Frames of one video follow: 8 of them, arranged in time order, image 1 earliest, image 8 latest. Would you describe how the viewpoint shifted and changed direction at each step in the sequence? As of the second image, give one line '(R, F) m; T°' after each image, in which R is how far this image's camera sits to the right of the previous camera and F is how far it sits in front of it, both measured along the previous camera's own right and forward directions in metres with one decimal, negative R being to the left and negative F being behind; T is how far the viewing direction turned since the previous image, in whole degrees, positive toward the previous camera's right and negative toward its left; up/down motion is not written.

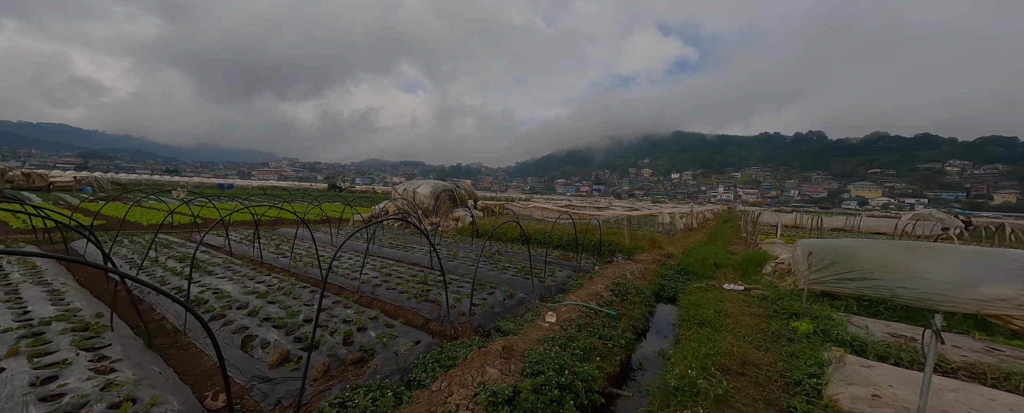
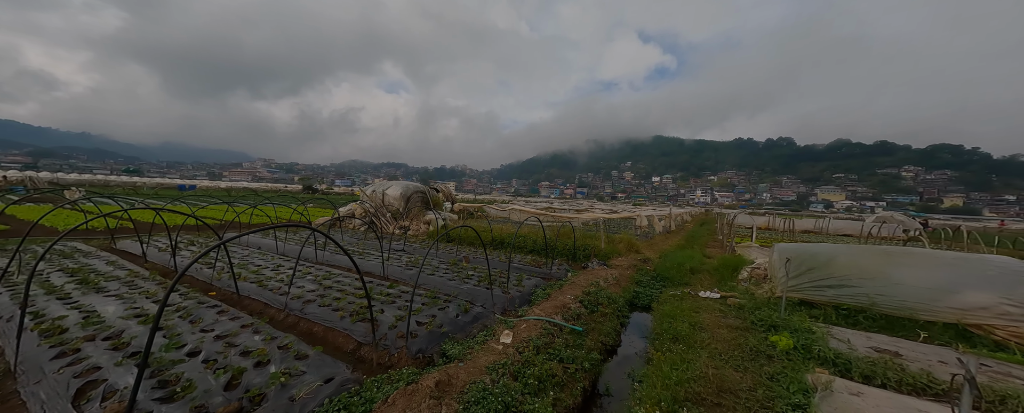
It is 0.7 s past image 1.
(+0.4, +0.6) m; +3°
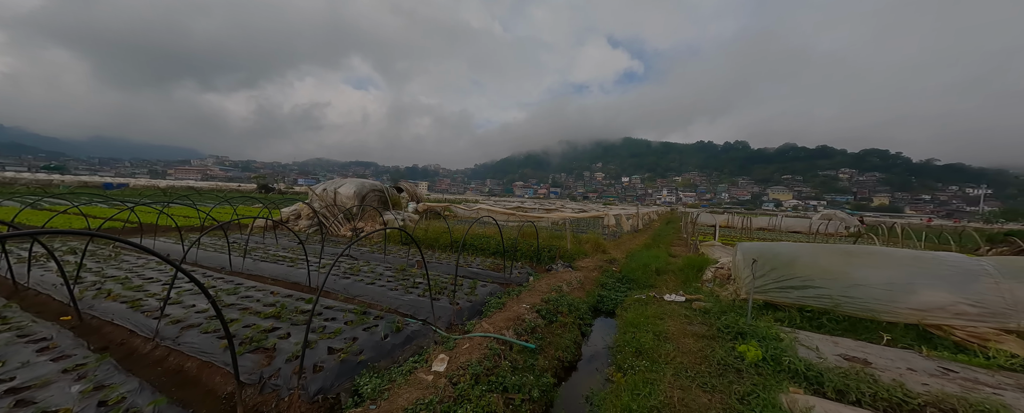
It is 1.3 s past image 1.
(+0.4, +0.6) m; +5°
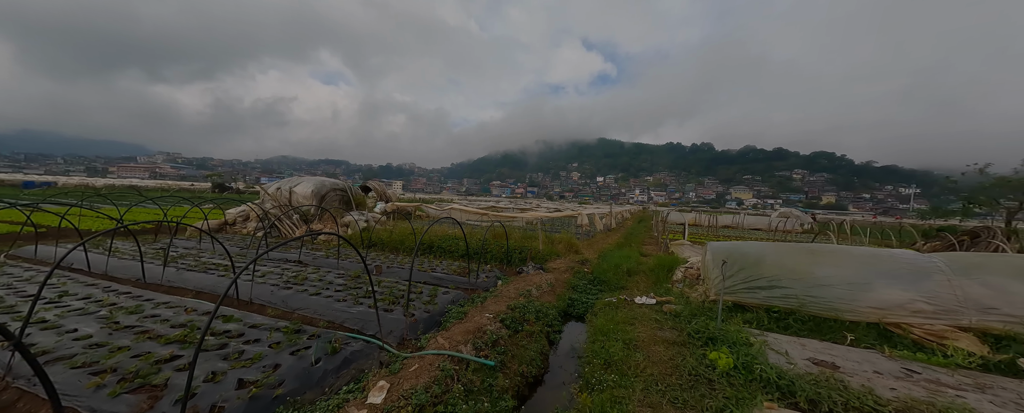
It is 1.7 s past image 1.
(+0.2, +0.4) m; +4°
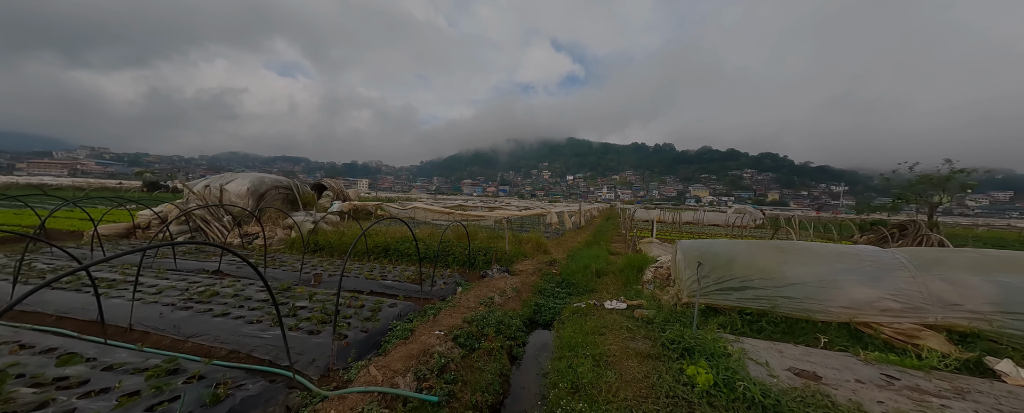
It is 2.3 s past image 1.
(+0.2, +0.6) m; +5°
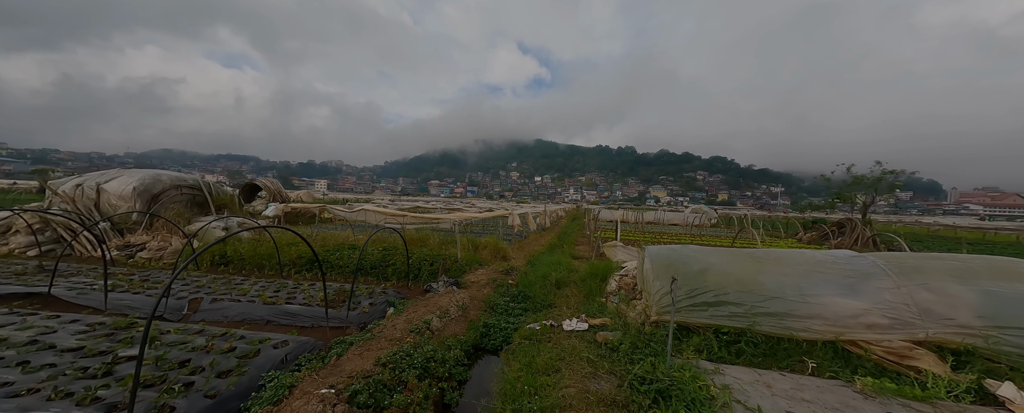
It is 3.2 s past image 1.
(+0.4, +1.0) m; +6°
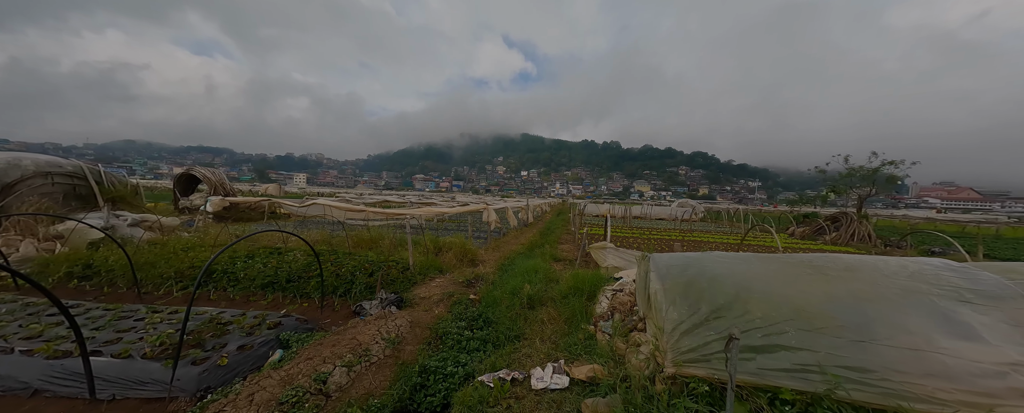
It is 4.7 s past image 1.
(+0.5, +1.8) m; +2°
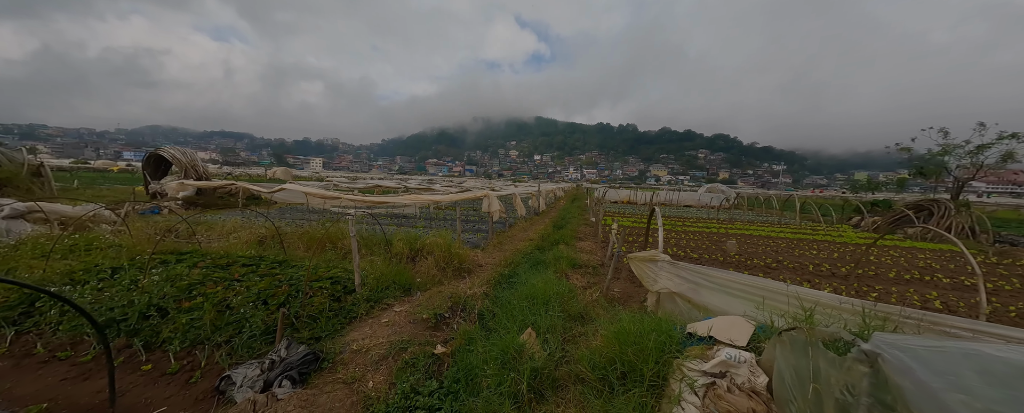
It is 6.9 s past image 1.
(+0.2, +2.6) m; -2°
